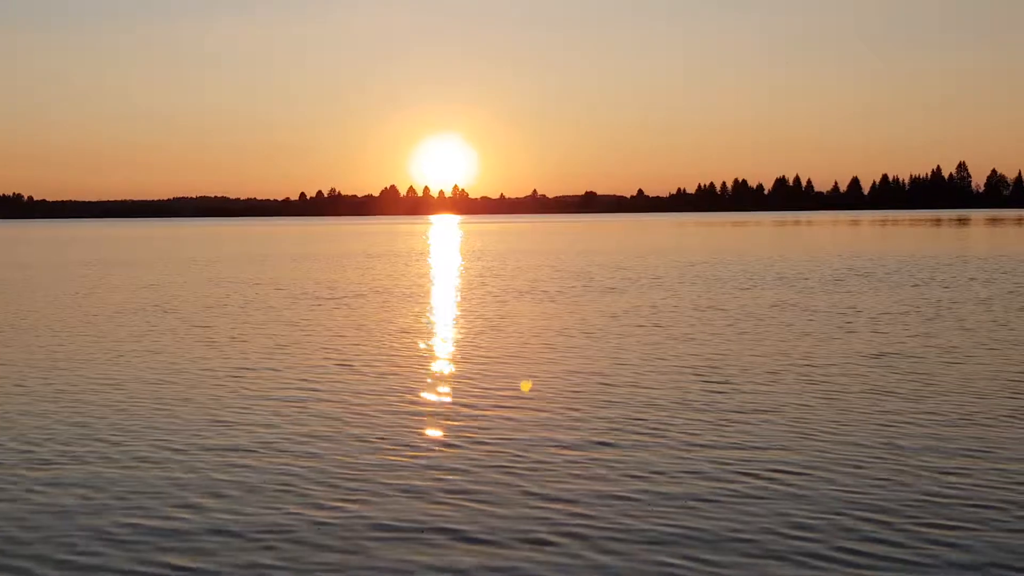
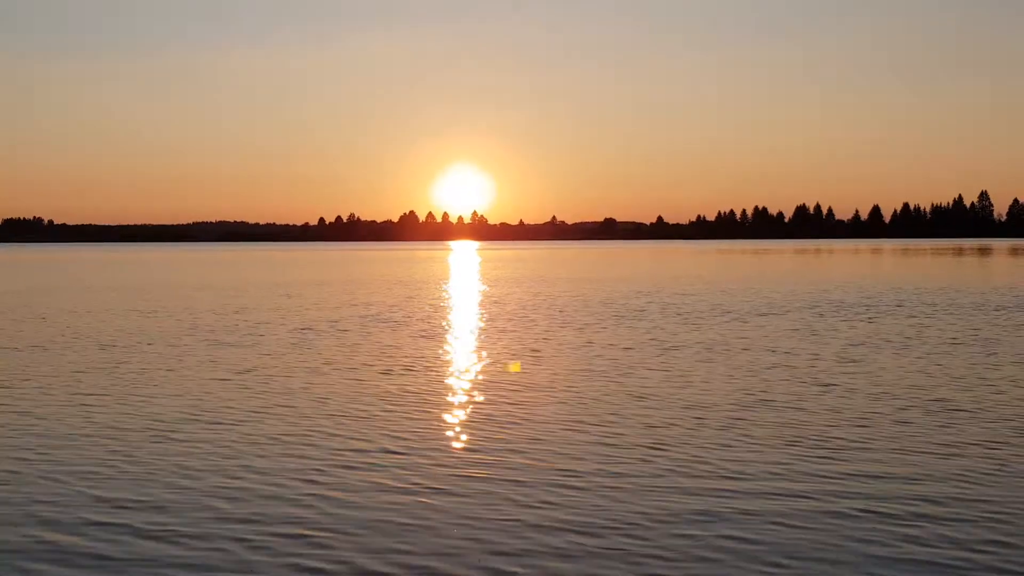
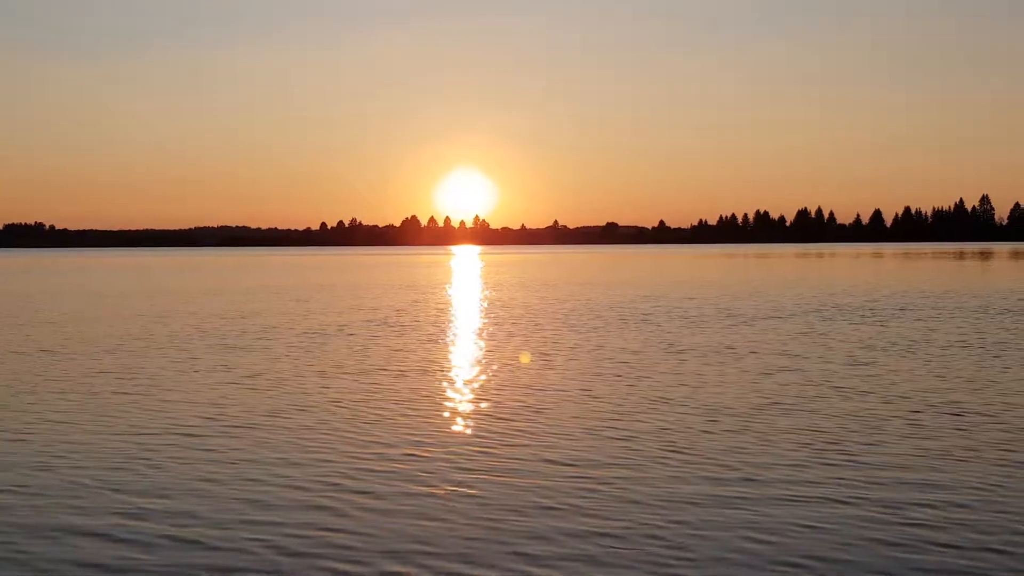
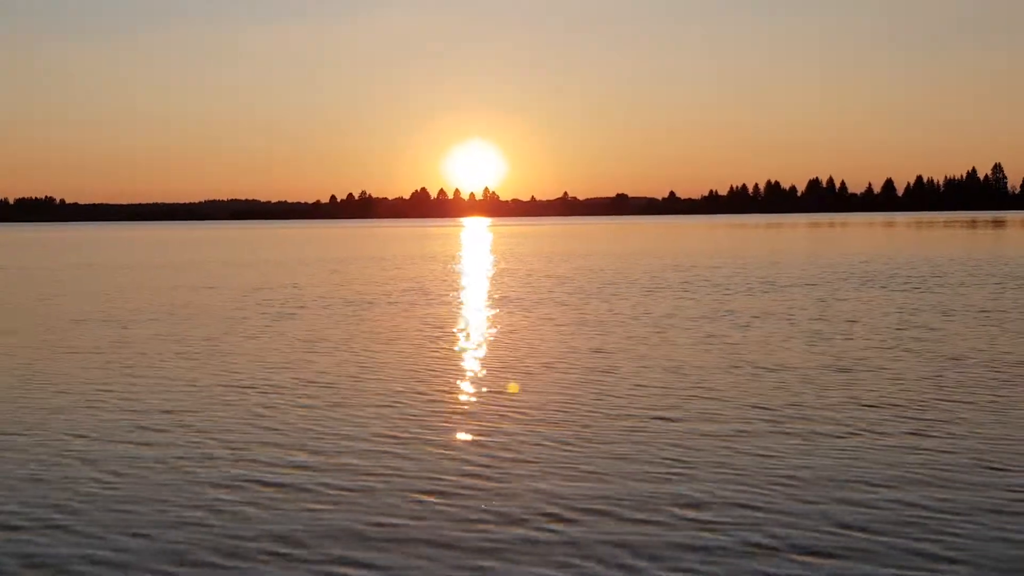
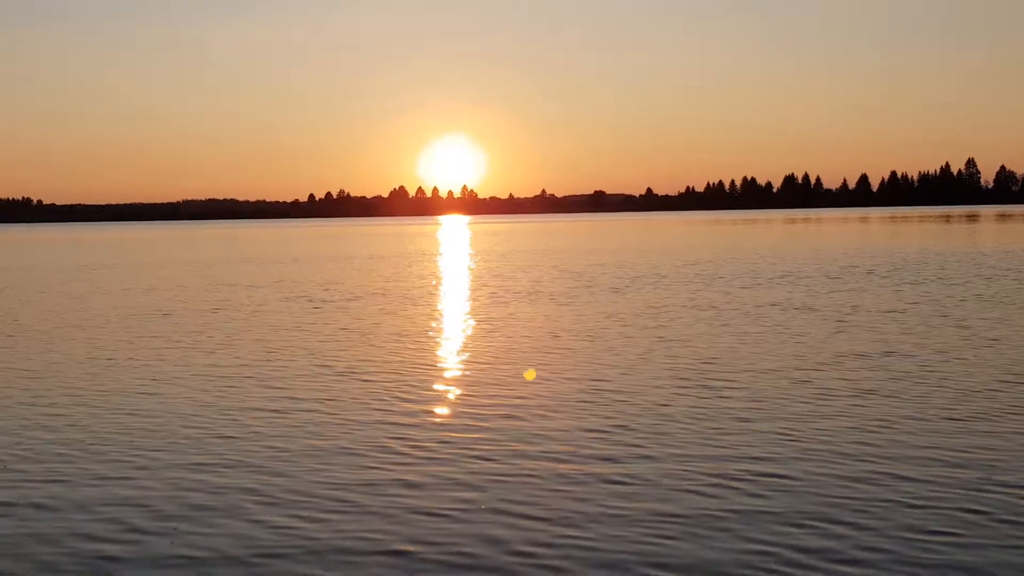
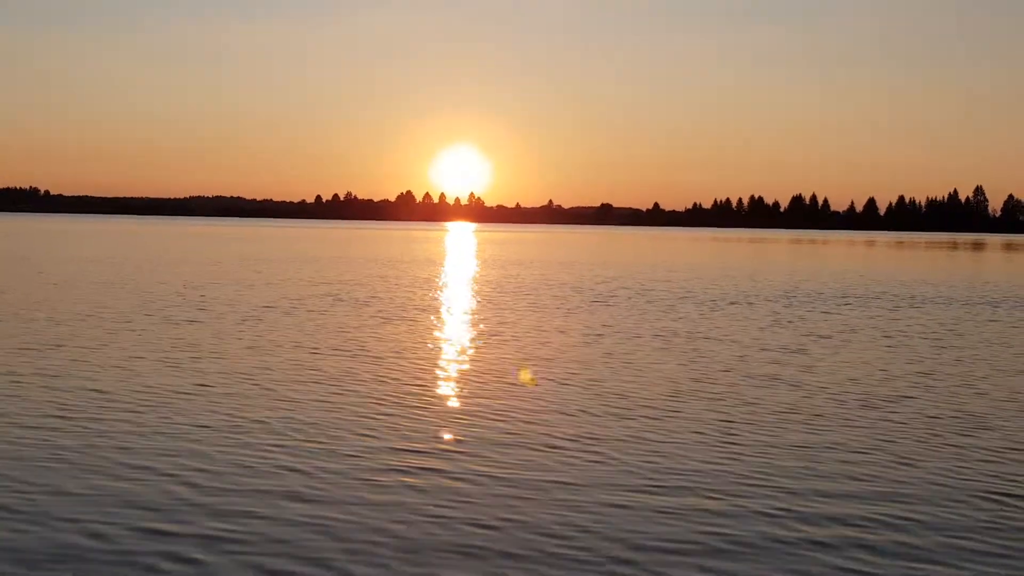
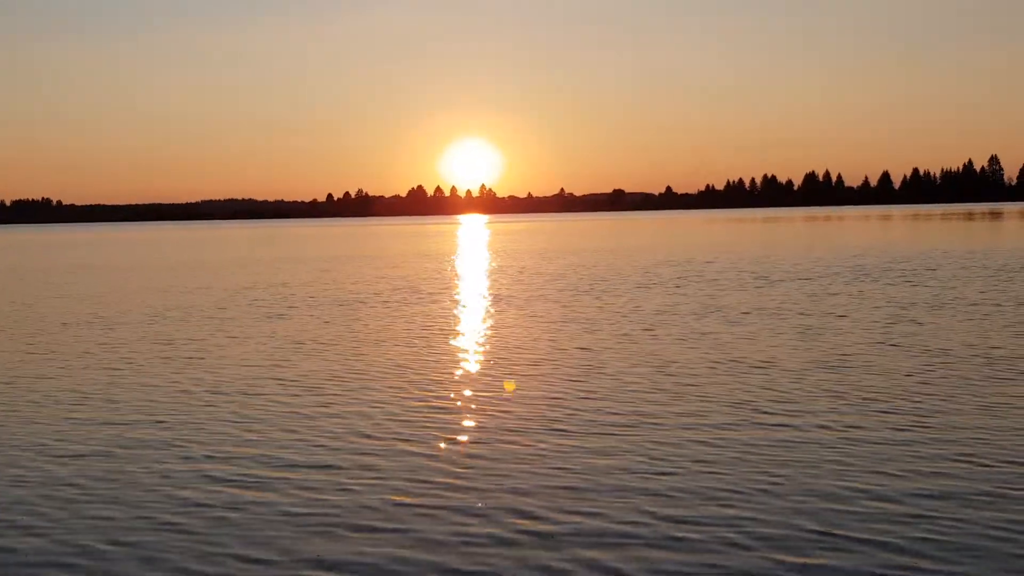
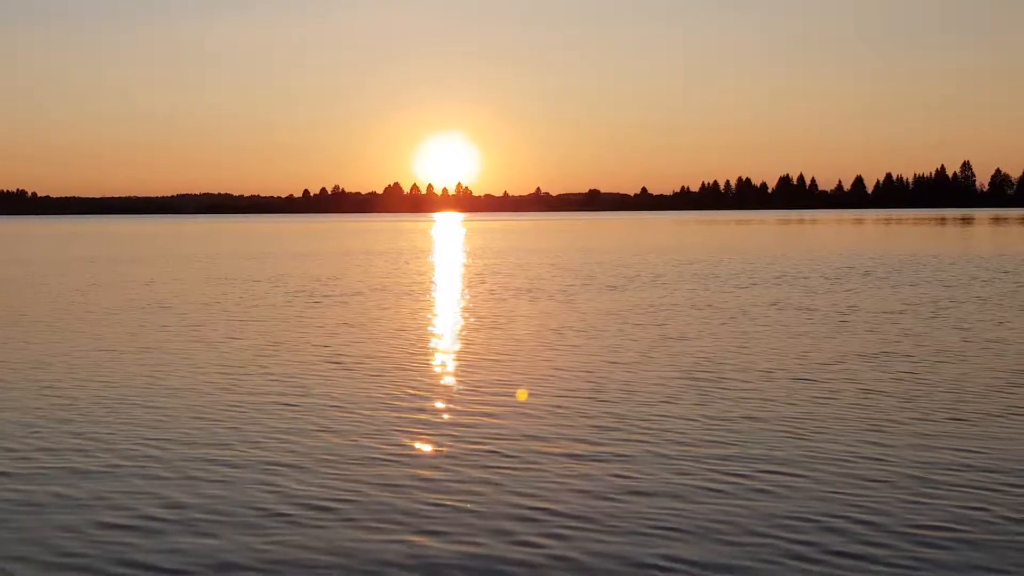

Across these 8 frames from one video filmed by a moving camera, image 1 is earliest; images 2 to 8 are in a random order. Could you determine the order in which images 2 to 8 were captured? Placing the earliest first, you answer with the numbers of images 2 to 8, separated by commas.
8, 5, 4, 7, 3, 2, 6
